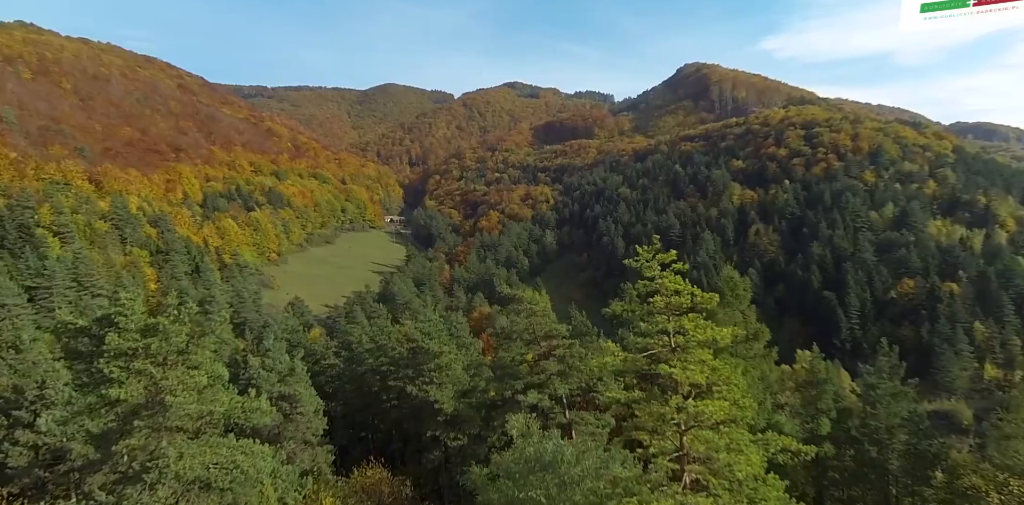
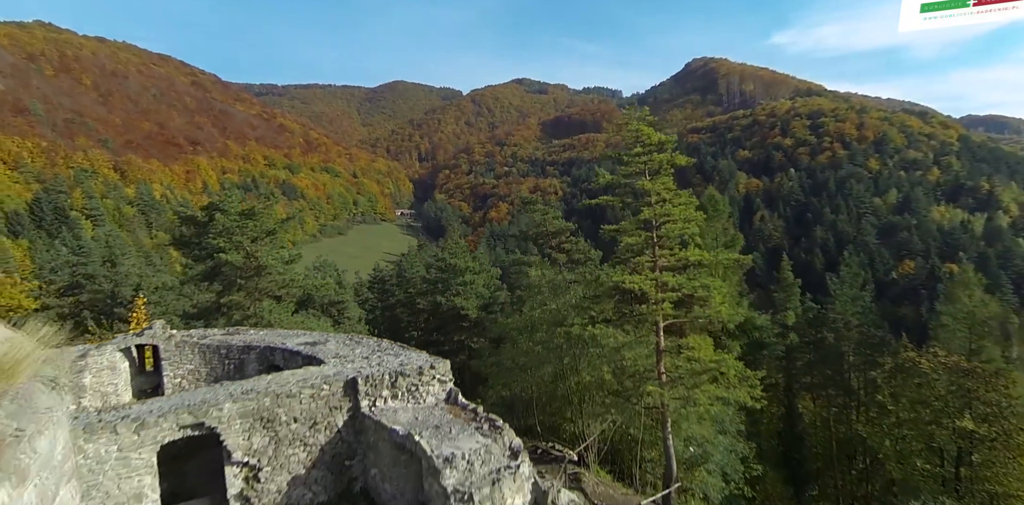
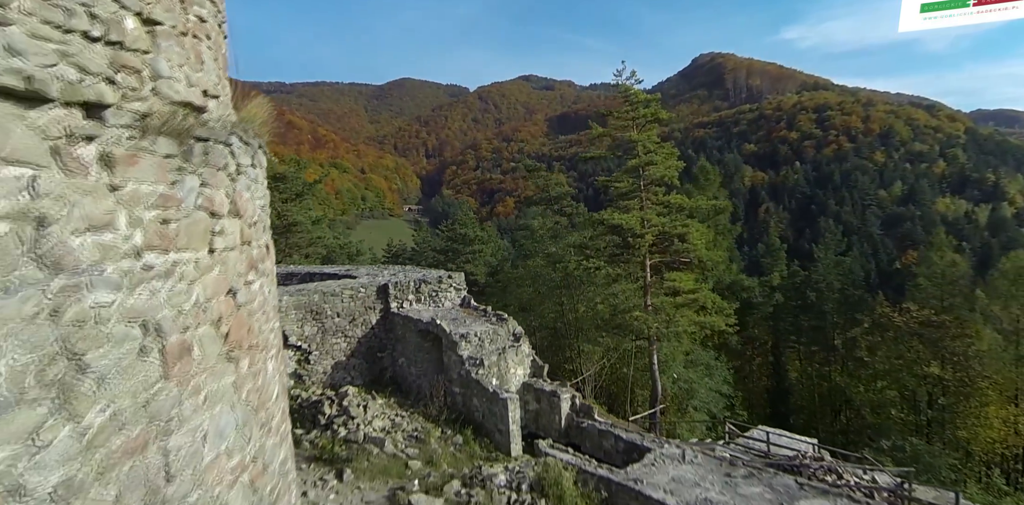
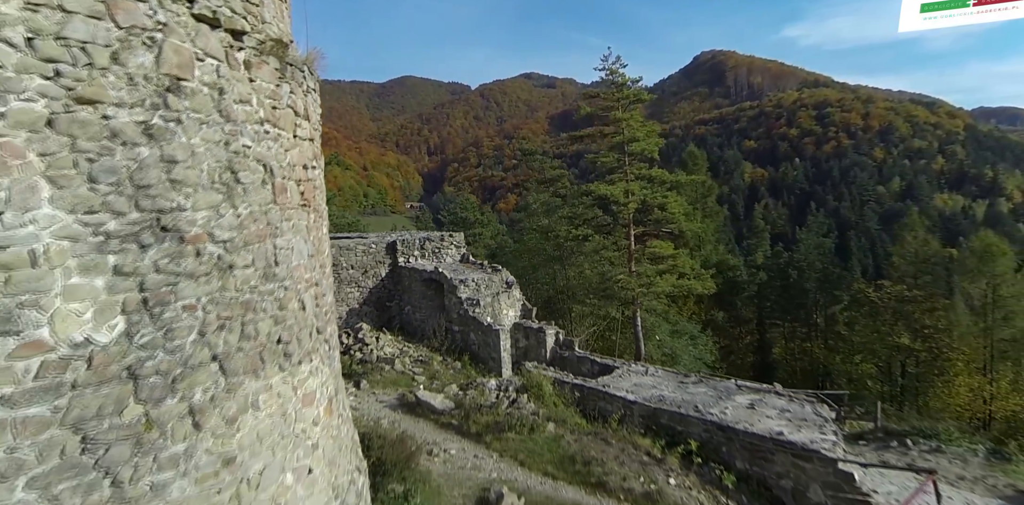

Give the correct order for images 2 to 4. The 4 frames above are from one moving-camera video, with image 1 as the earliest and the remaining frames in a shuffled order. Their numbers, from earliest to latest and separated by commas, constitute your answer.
2, 3, 4
